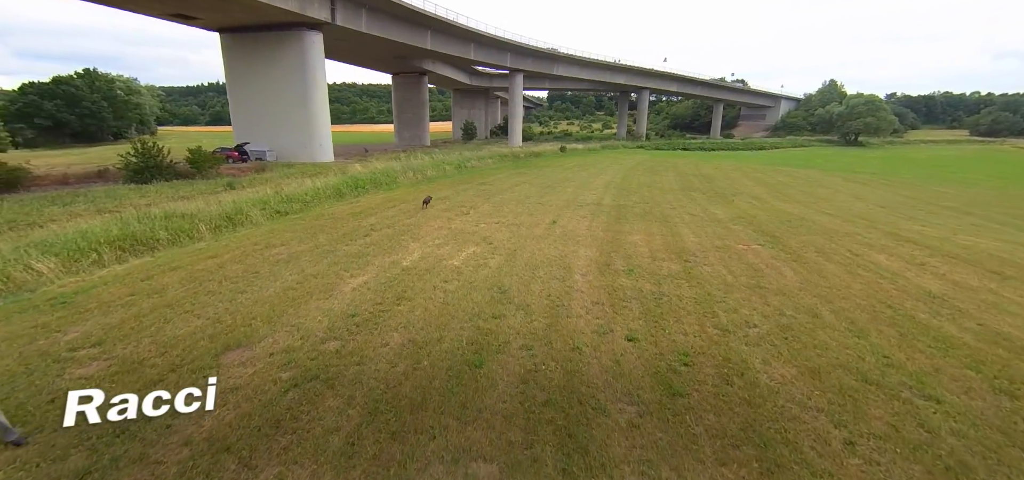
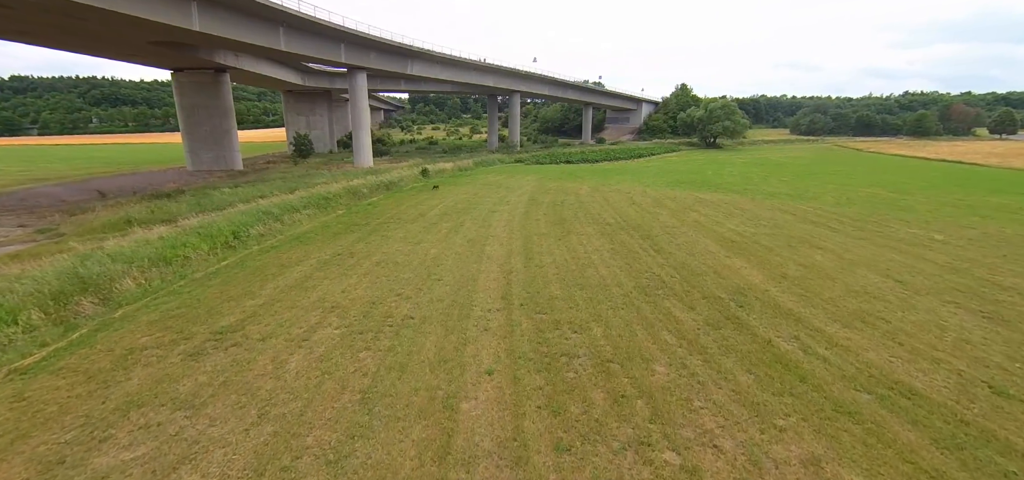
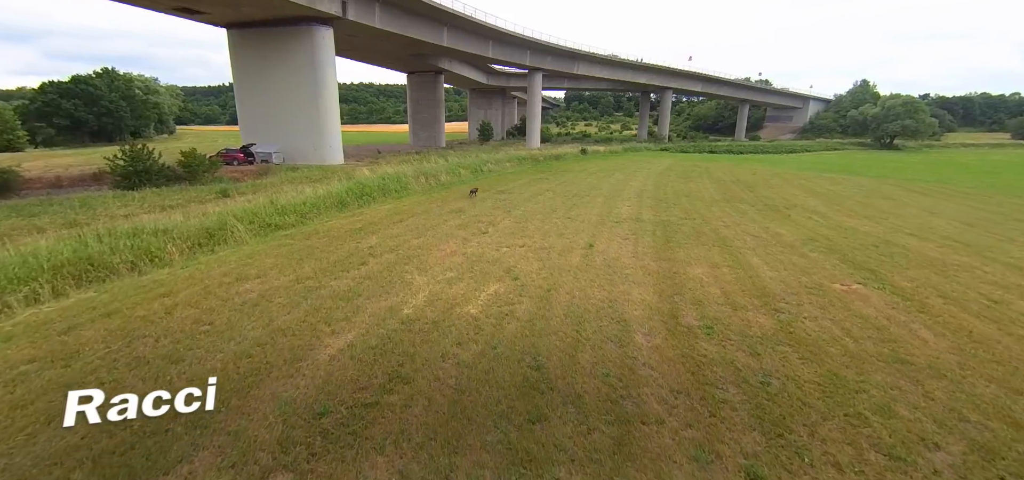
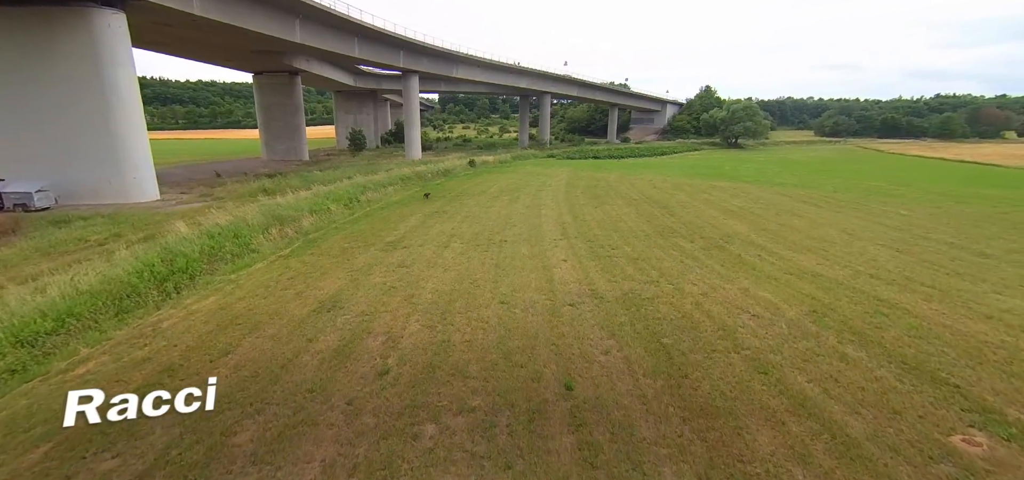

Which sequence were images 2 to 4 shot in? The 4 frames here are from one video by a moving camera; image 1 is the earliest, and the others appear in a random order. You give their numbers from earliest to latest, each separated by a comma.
3, 4, 2
